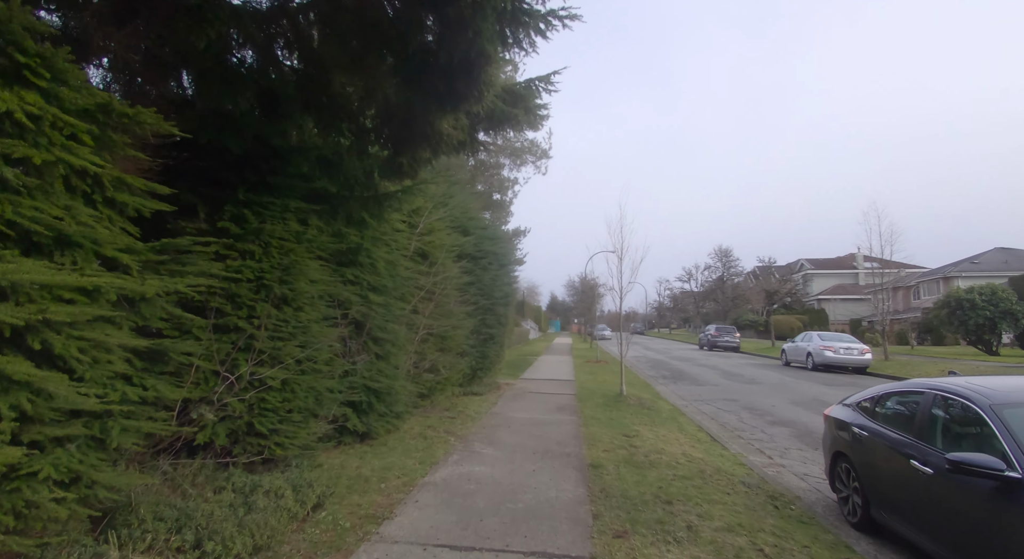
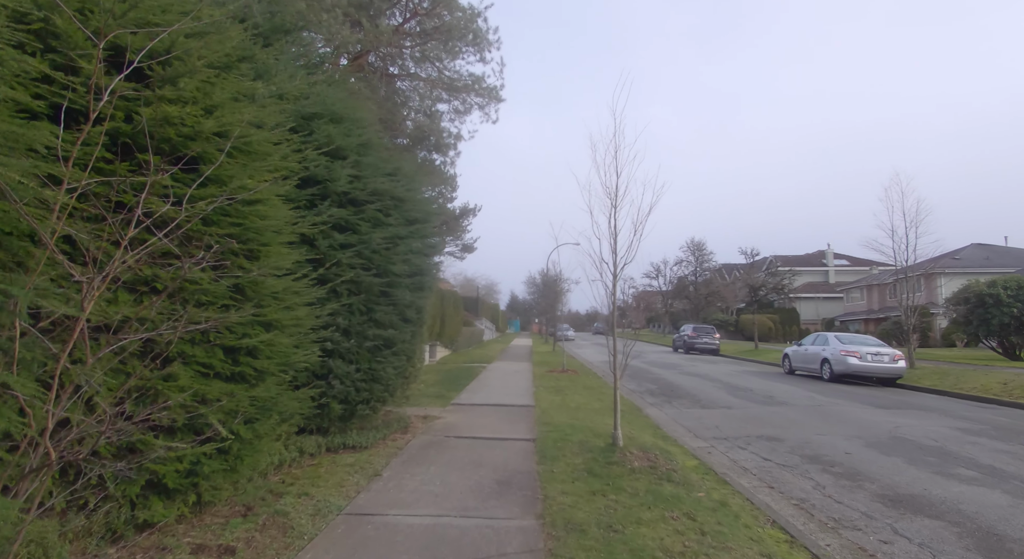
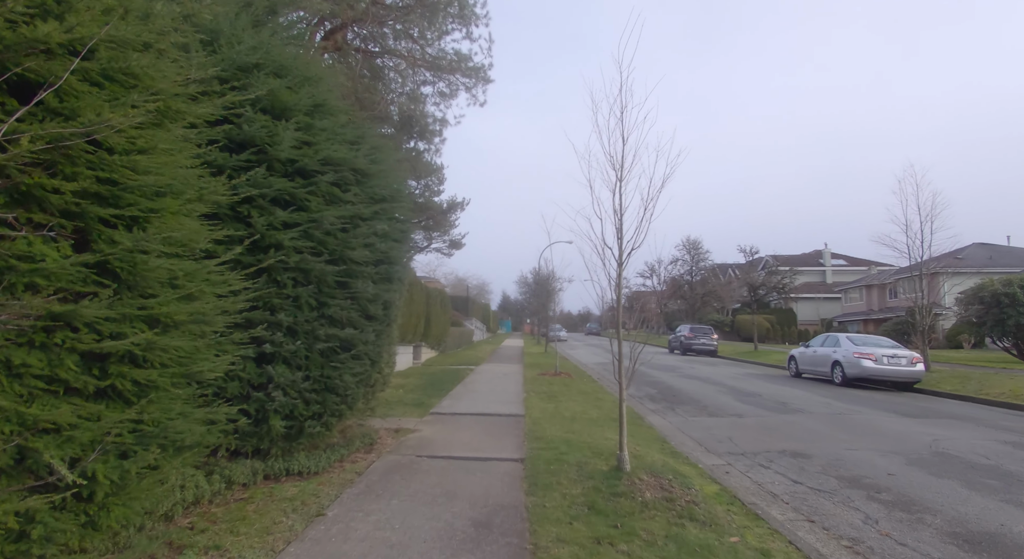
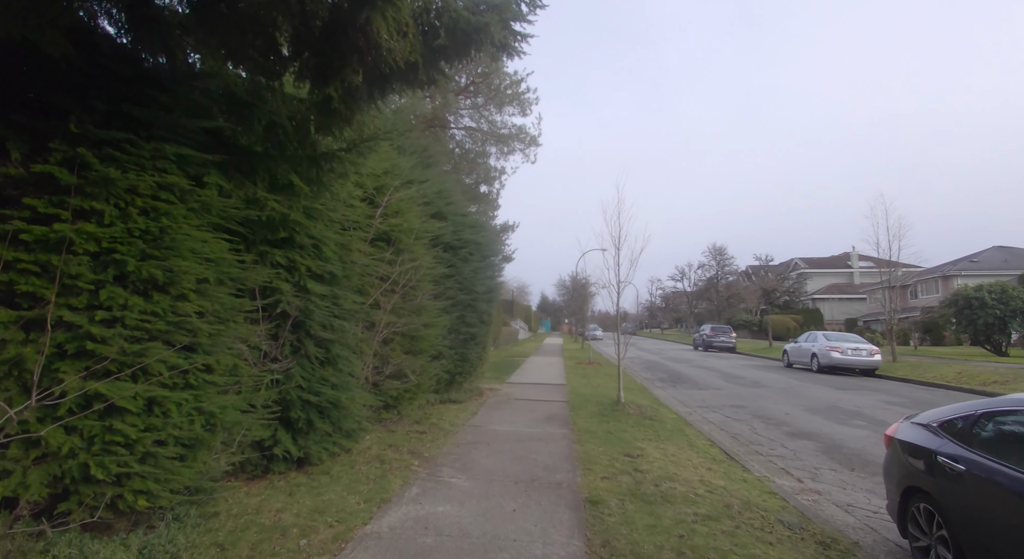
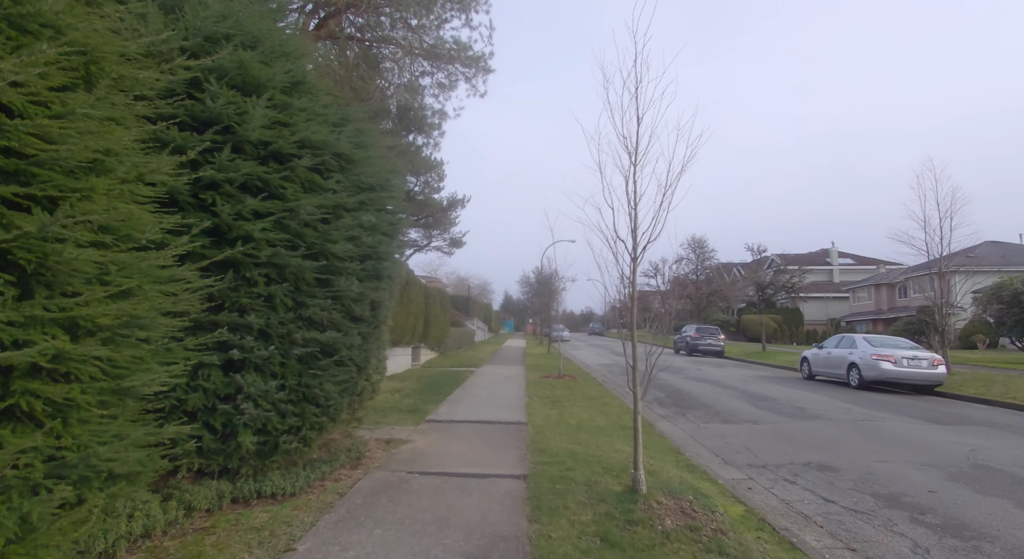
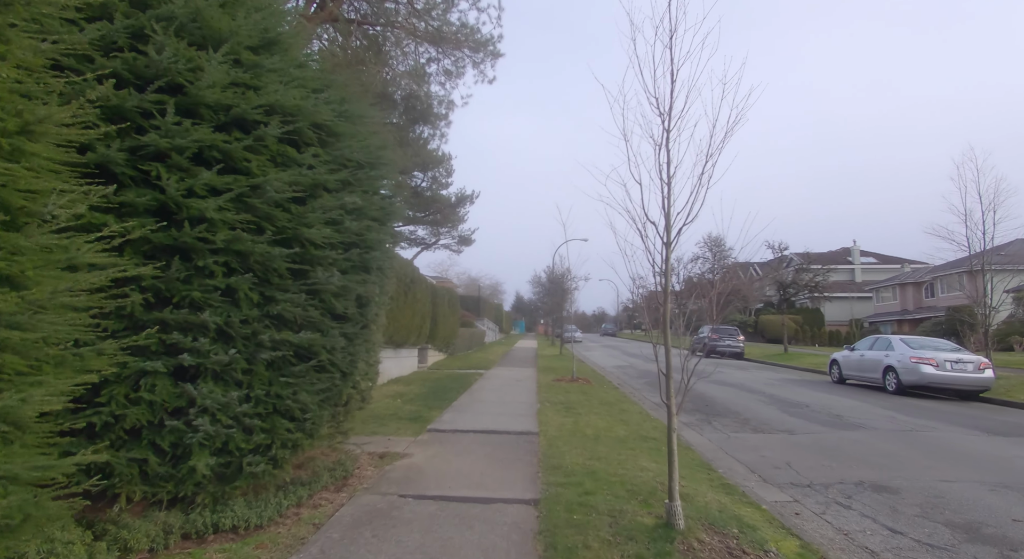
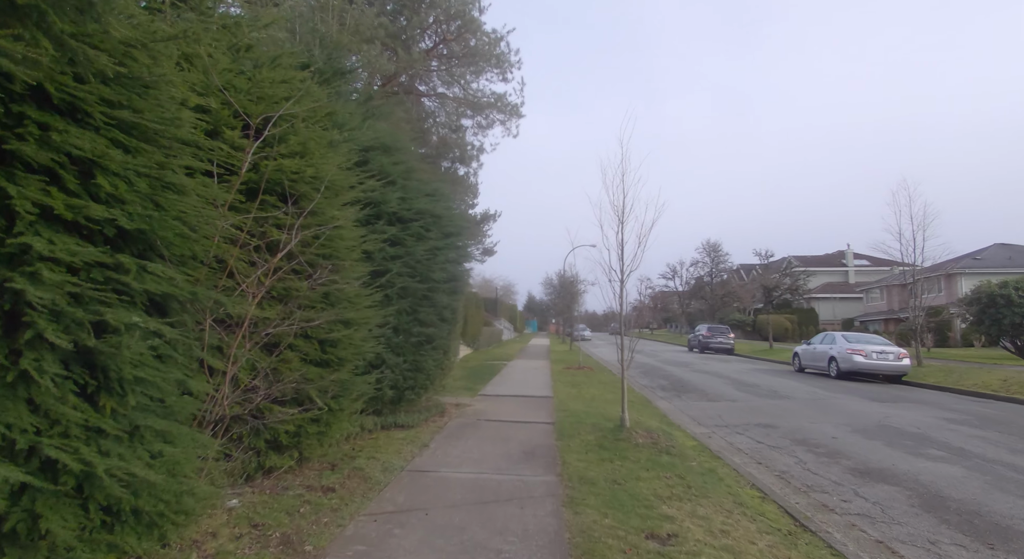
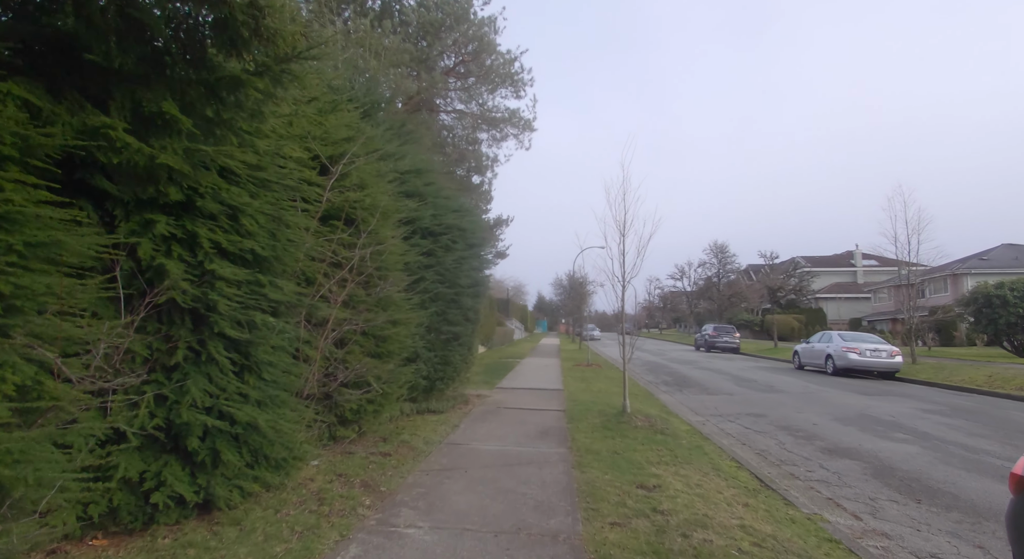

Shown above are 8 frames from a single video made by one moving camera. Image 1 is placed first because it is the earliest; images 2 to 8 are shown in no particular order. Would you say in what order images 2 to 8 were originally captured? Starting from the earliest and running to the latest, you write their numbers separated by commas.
4, 8, 7, 2, 3, 5, 6
